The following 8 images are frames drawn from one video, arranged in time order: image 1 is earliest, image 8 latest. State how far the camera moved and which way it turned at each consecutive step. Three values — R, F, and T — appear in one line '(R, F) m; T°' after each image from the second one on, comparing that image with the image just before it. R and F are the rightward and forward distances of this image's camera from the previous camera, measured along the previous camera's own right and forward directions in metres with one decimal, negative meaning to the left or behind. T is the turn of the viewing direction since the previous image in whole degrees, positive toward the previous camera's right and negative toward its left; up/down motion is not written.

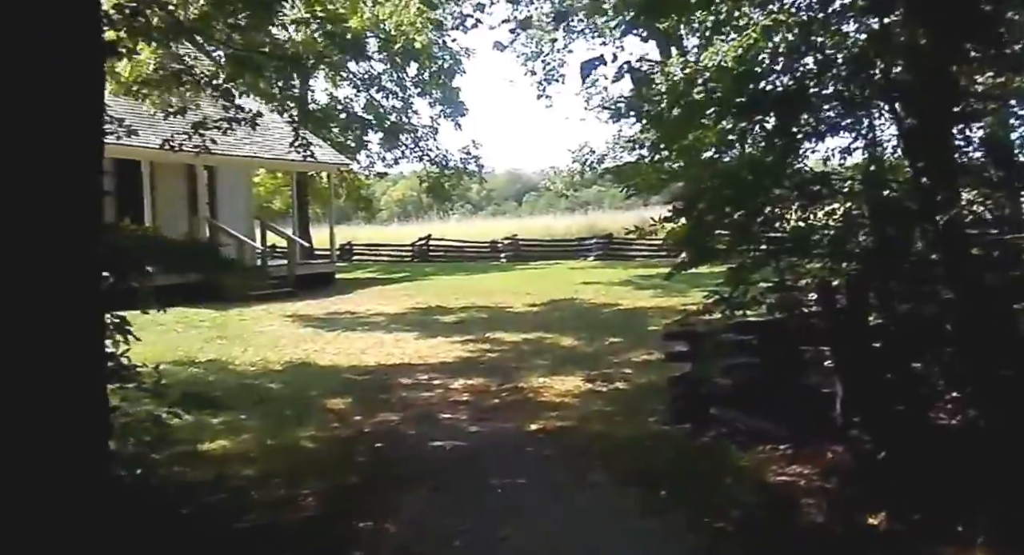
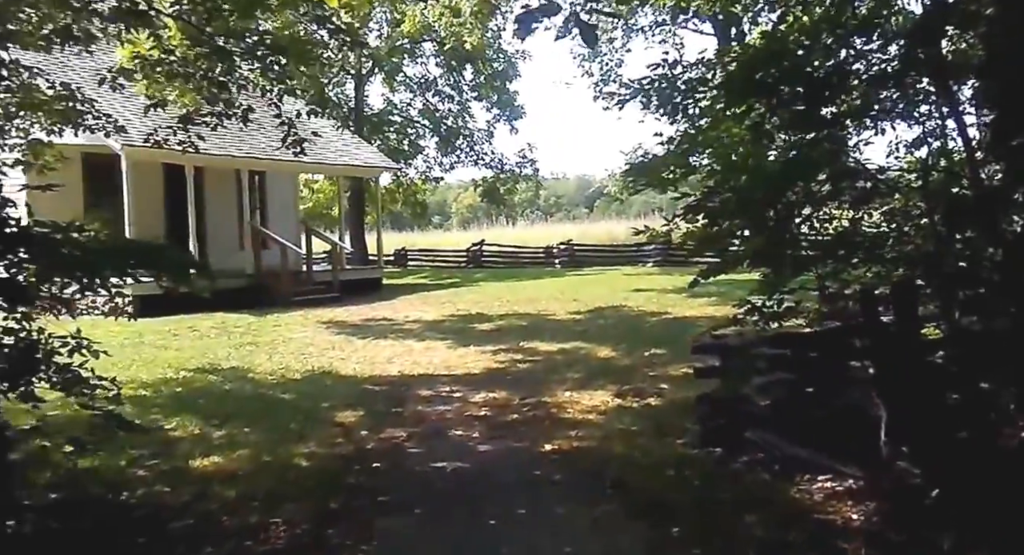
(+0.5, +0.8) m; -4°
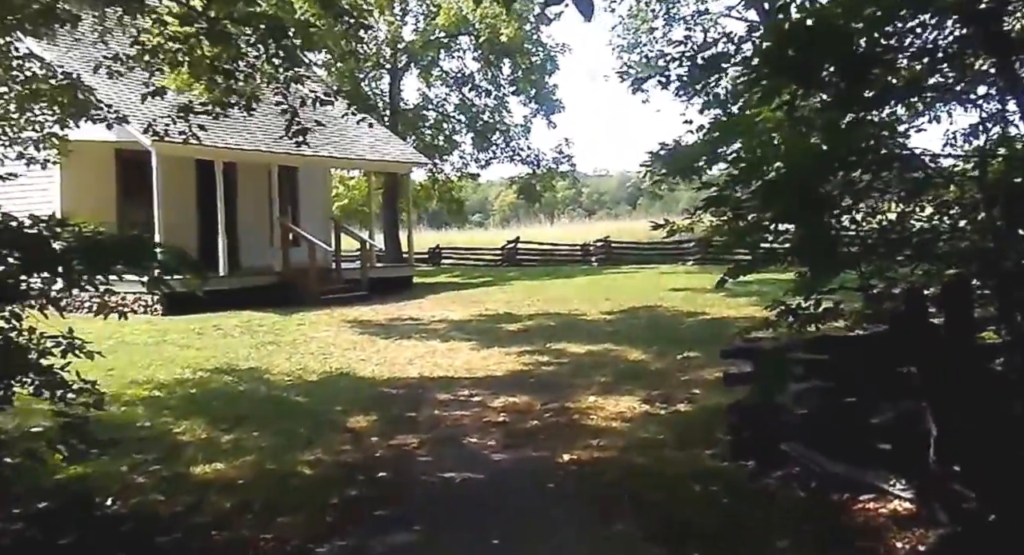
(+0.2, +0.5) m; -2°
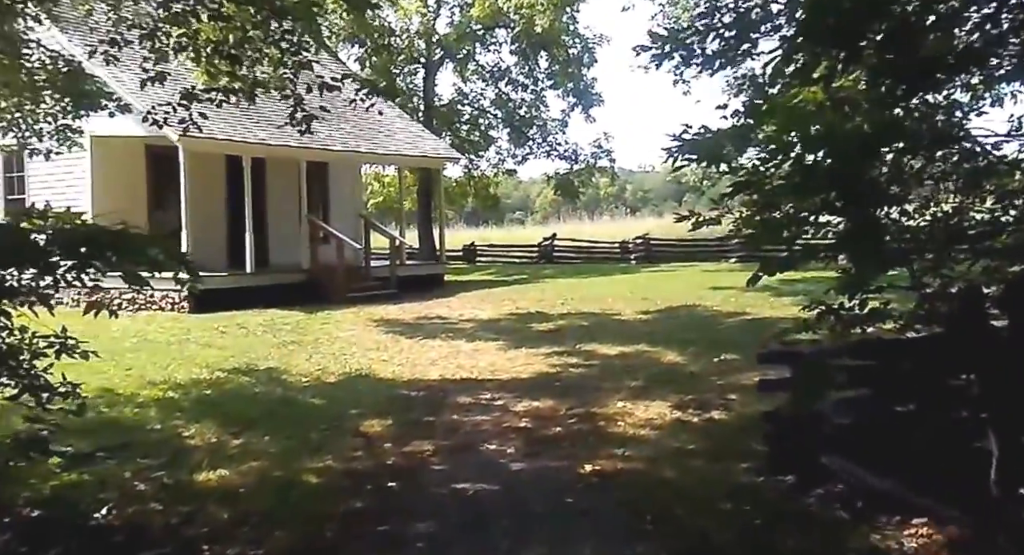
(+0.2, +0.5) m; -2°
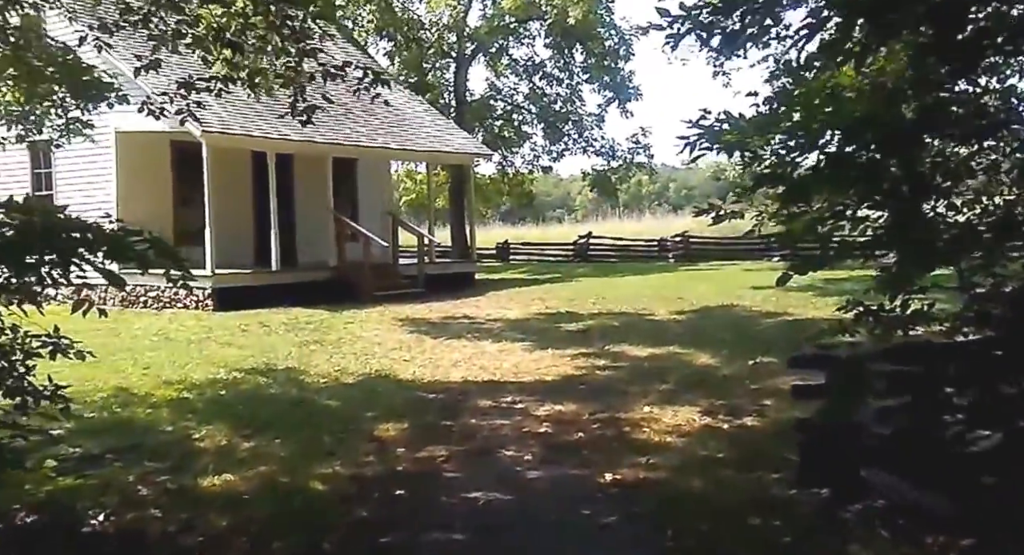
(+0.1, +0.4) m; -2°
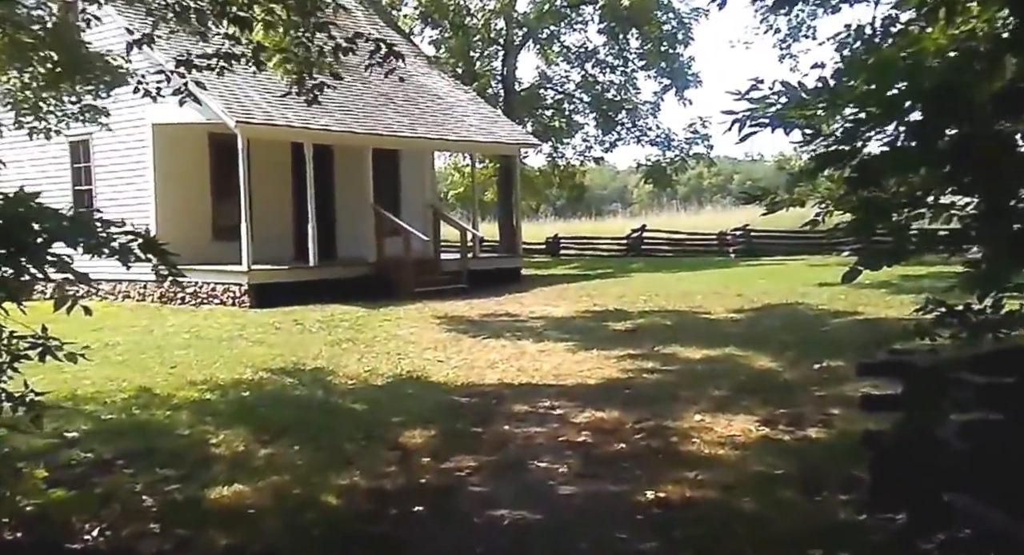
(+0.1, +0.6) m; -3°
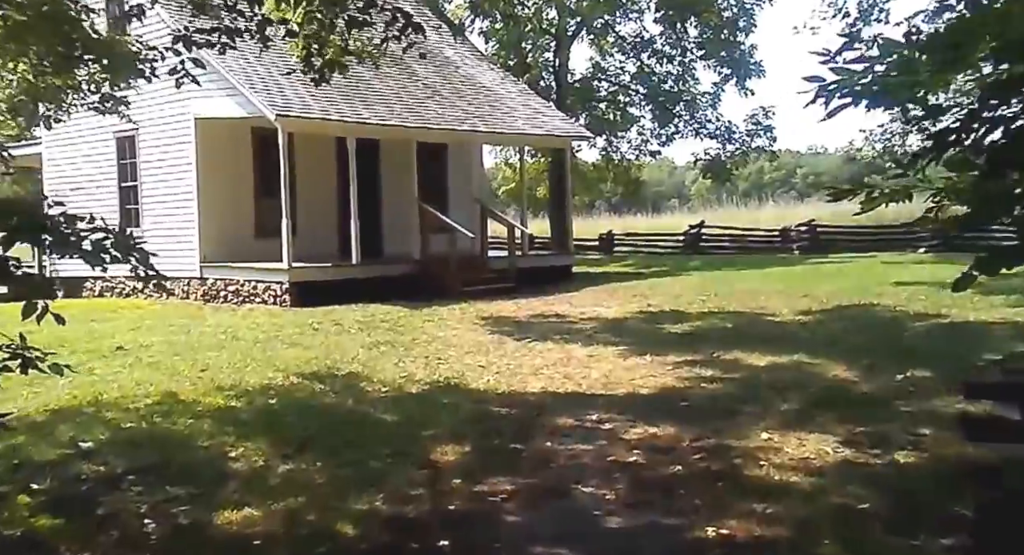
(+0.1, +0.7) m; -3°
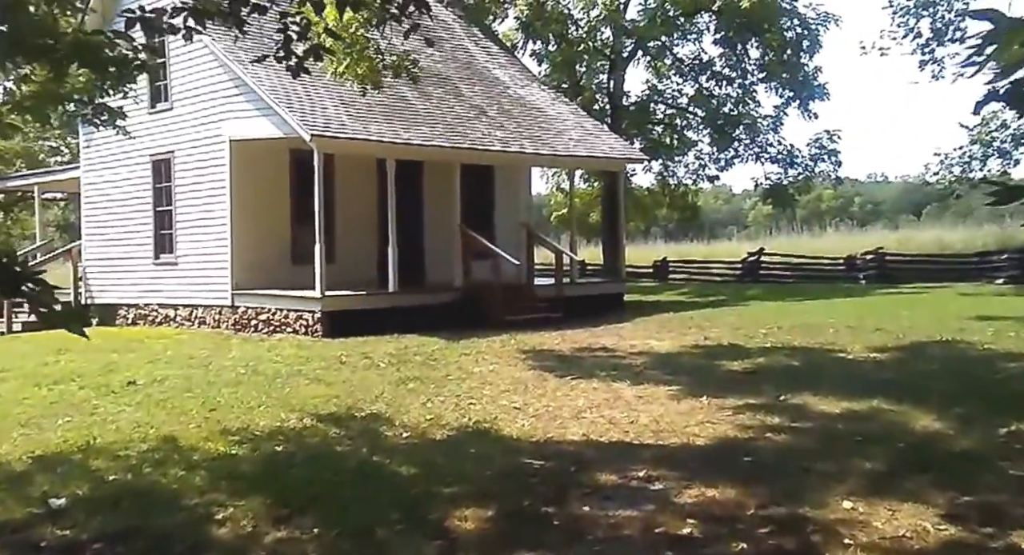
(+0.1, +1.0) m; -3°
